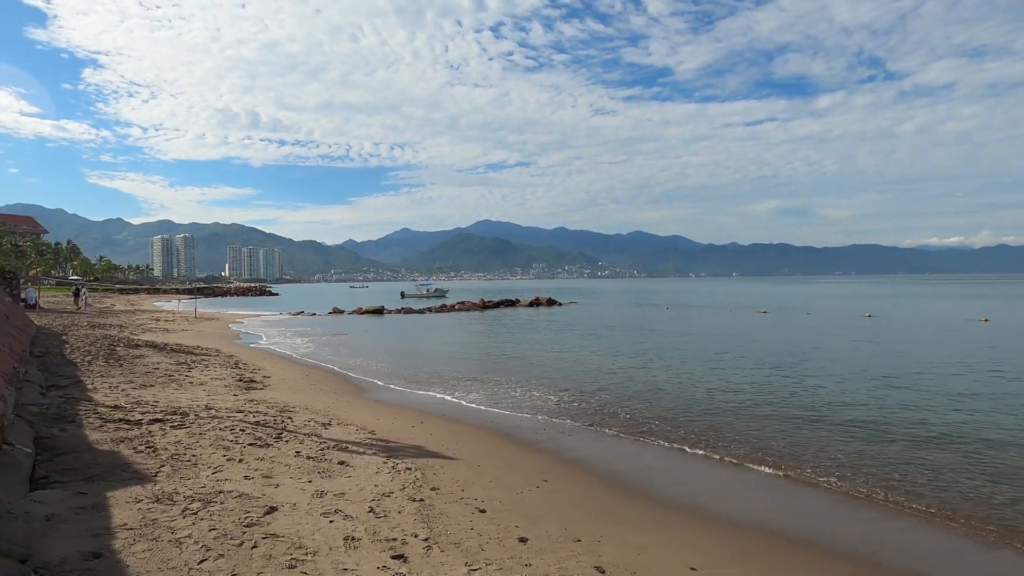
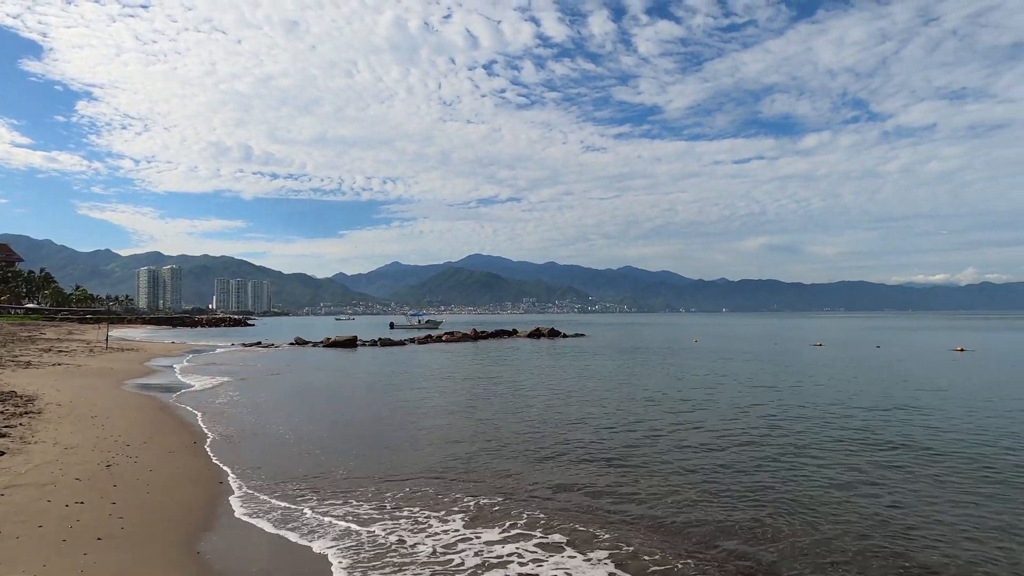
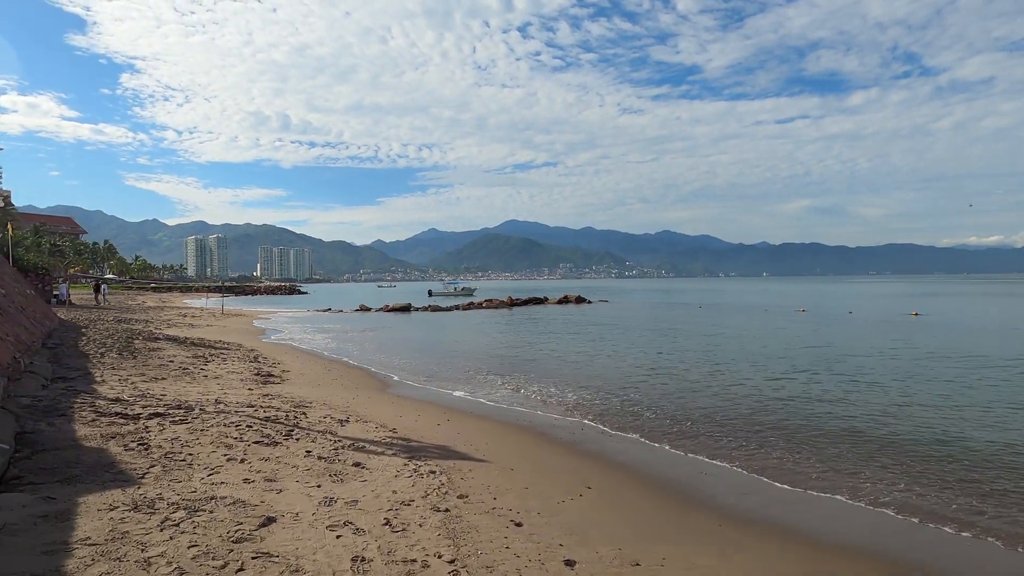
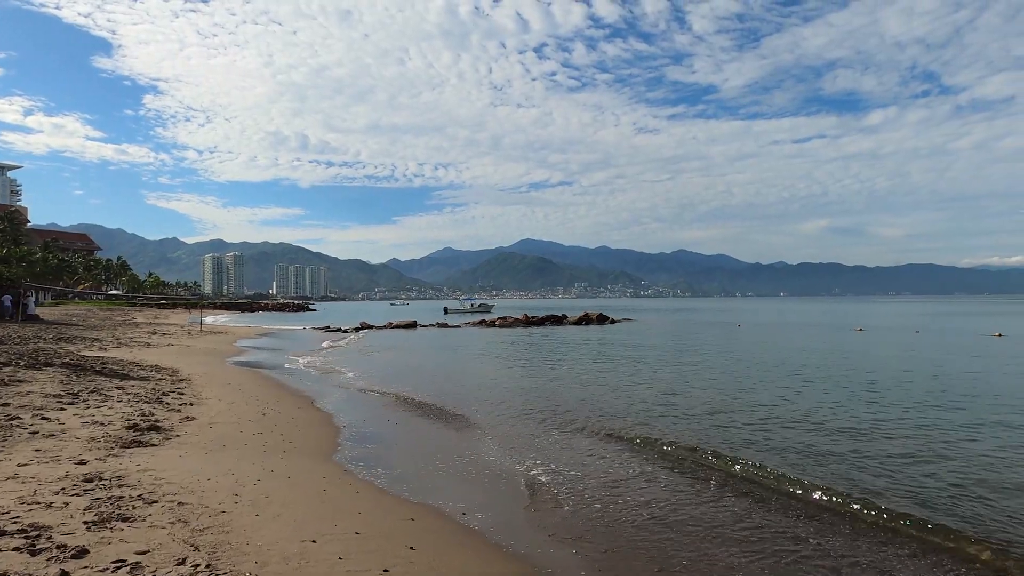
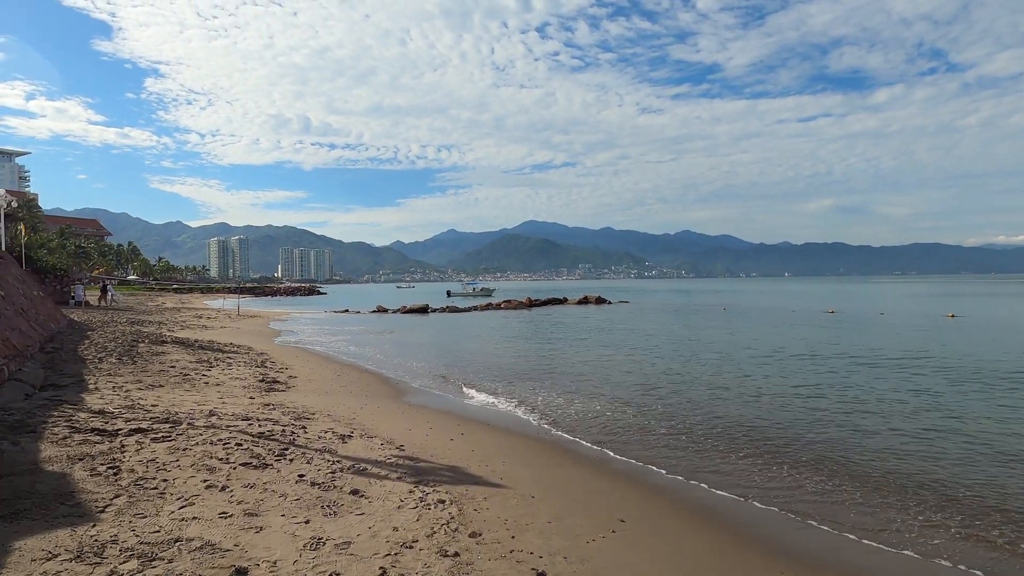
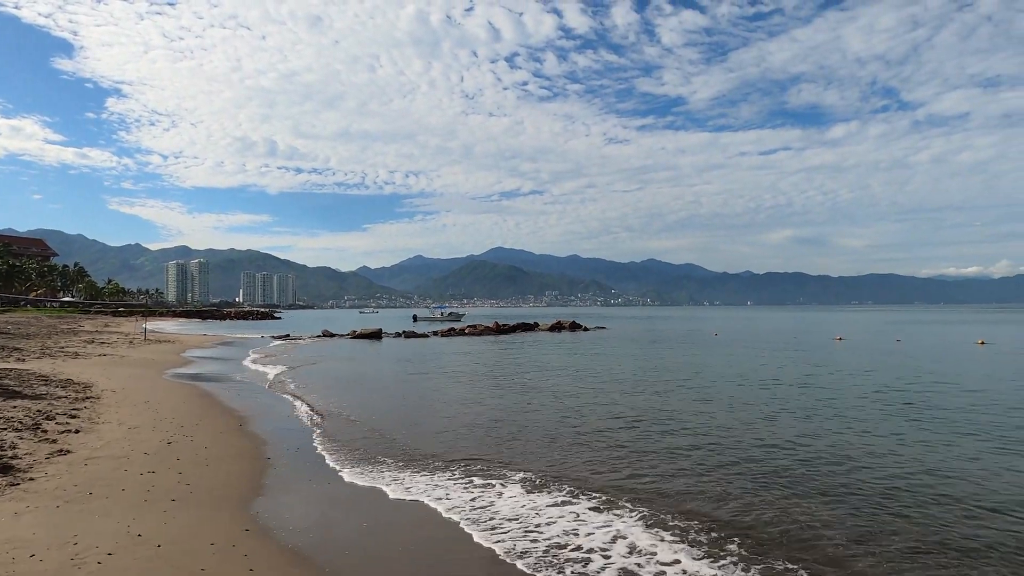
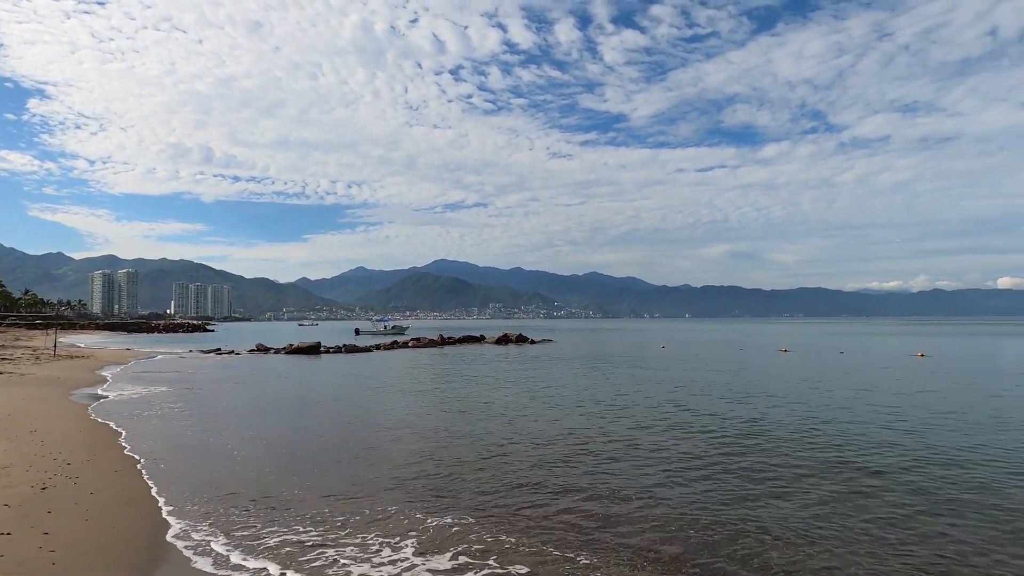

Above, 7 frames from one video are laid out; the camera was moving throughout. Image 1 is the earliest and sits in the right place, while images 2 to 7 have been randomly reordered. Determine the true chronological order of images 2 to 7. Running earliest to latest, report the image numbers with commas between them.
3, 5, 4, 6, 2, 7
